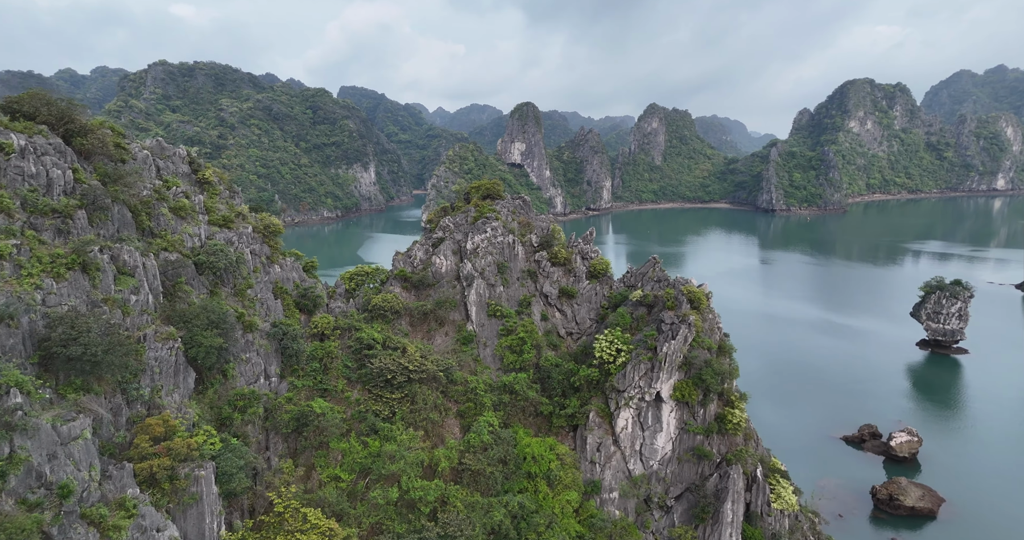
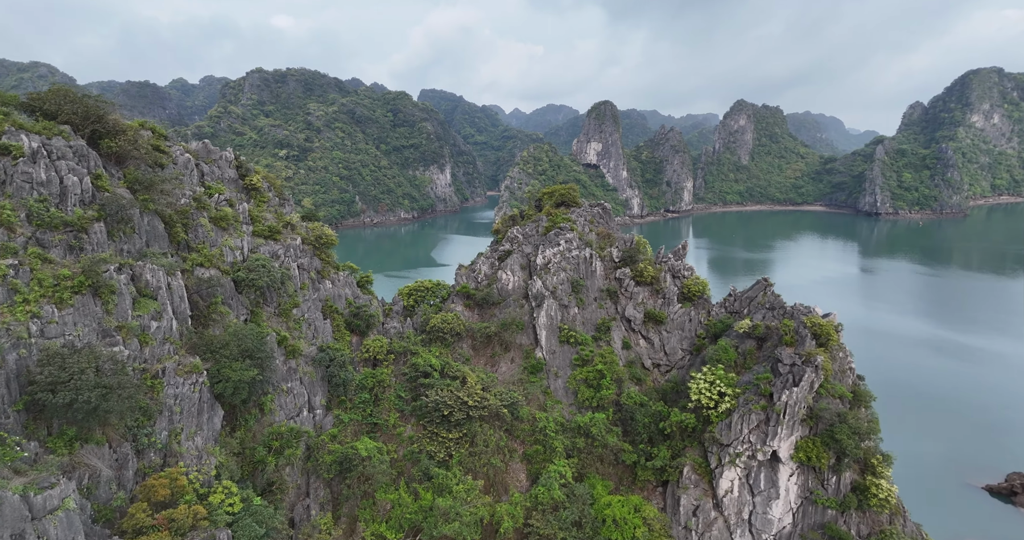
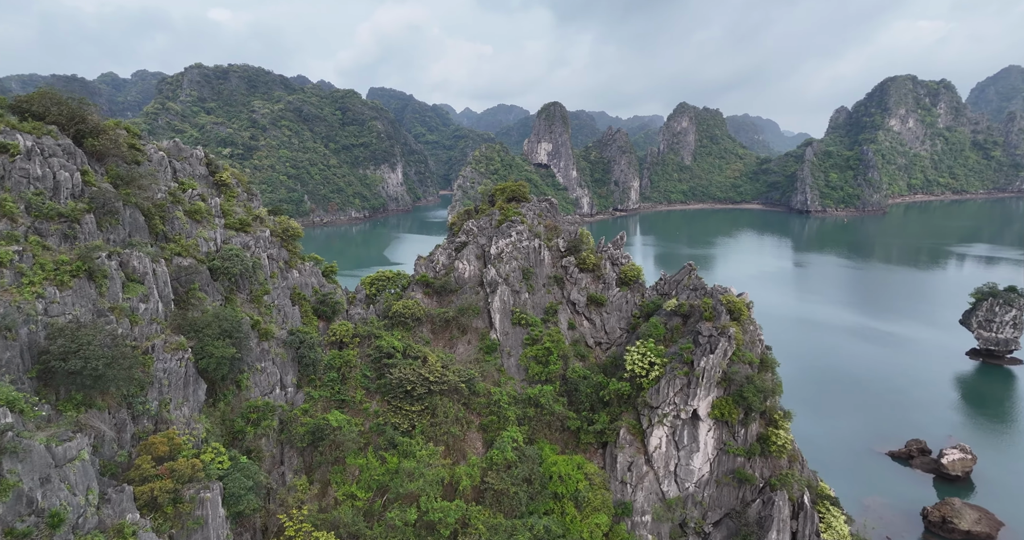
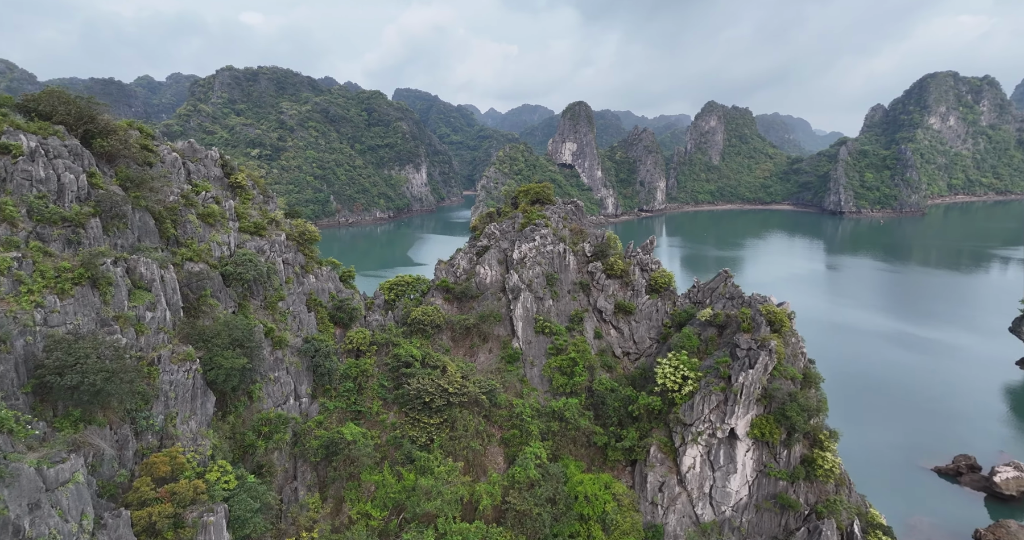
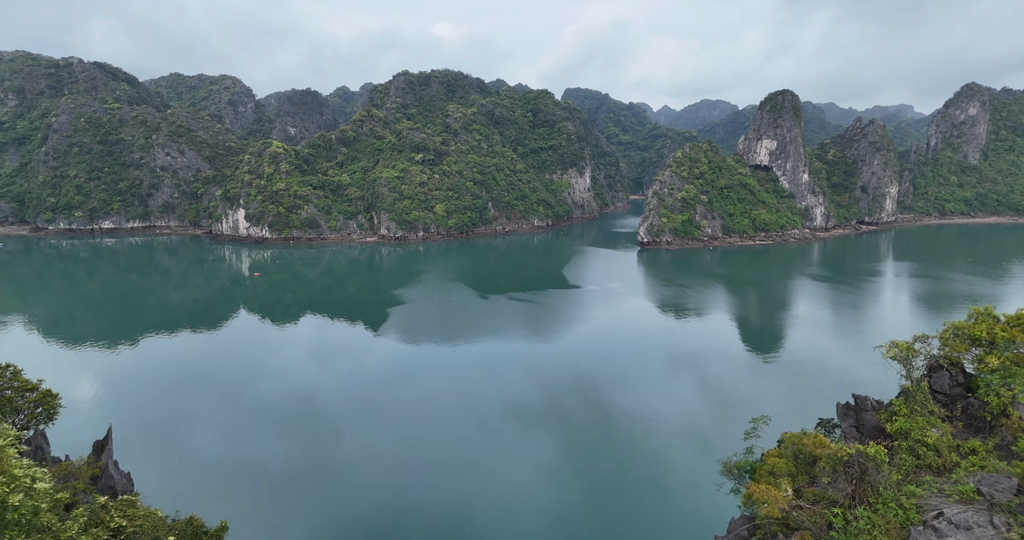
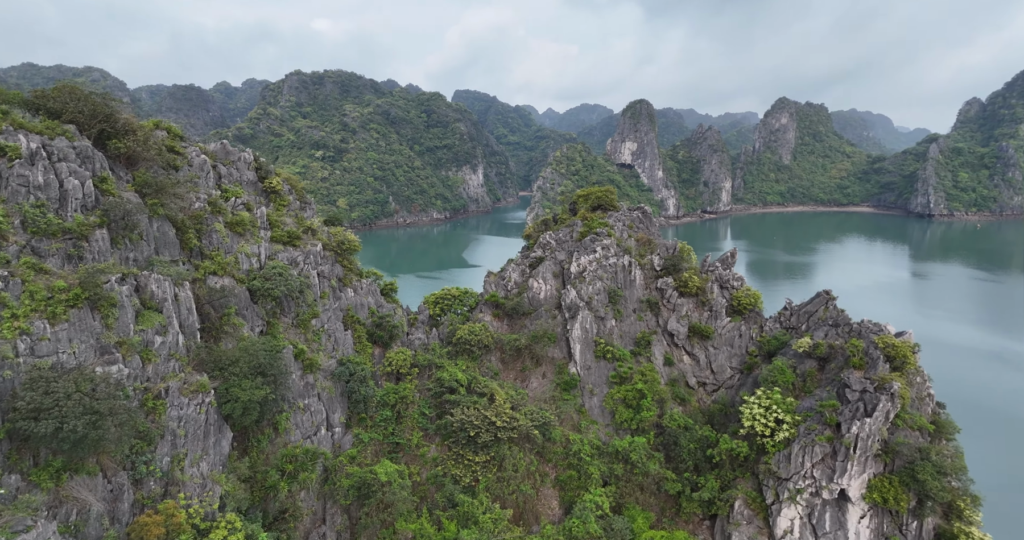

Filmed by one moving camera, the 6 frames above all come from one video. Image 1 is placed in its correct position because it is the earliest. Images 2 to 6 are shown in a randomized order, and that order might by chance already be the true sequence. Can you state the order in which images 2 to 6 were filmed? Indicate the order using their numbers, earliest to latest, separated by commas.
3, 4, 2, 6, 5
